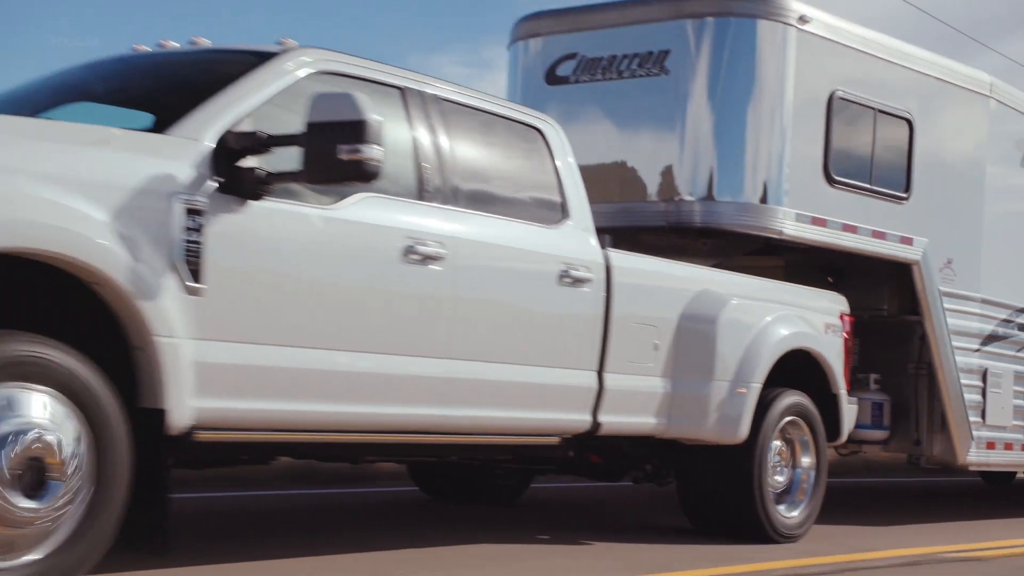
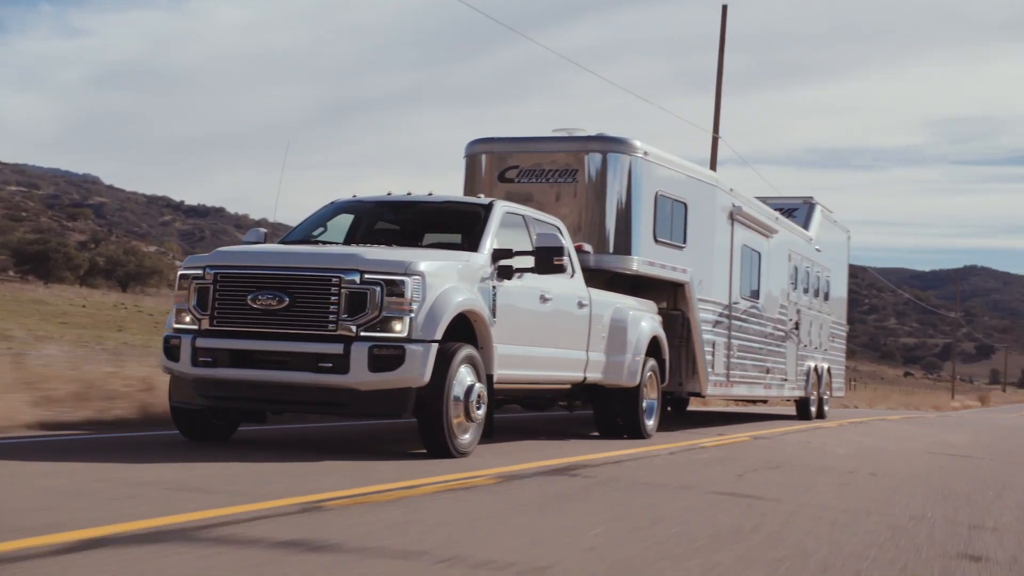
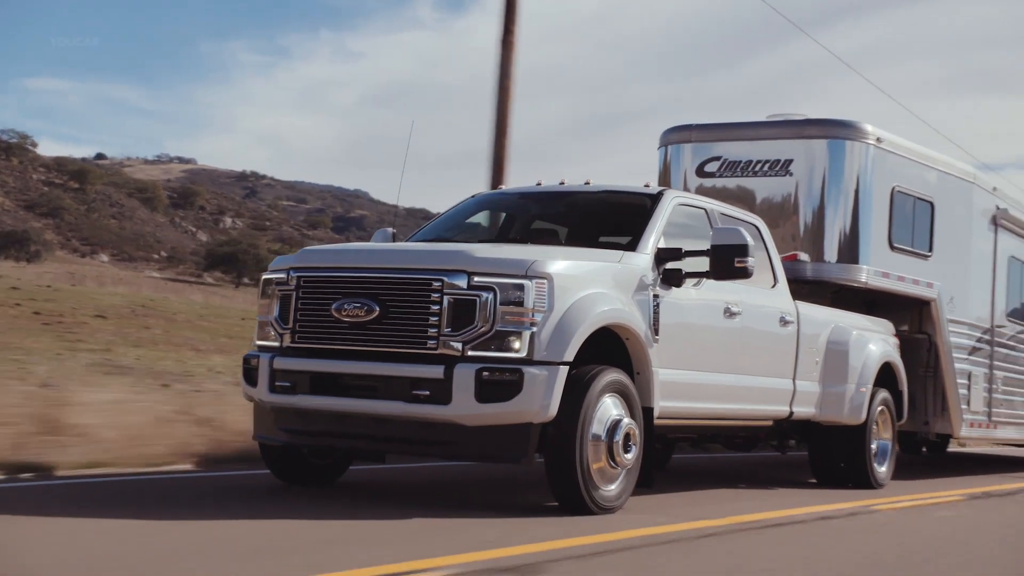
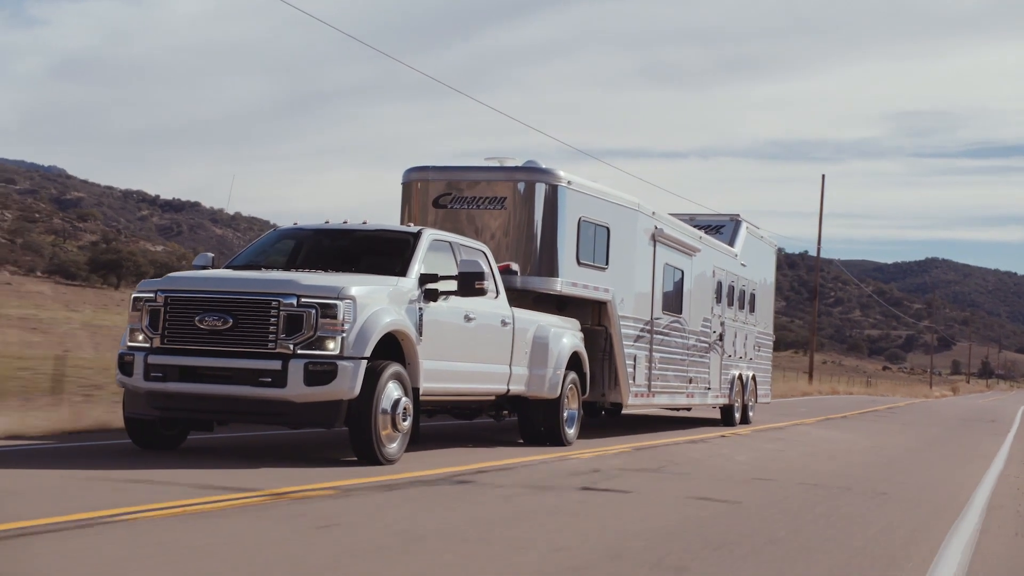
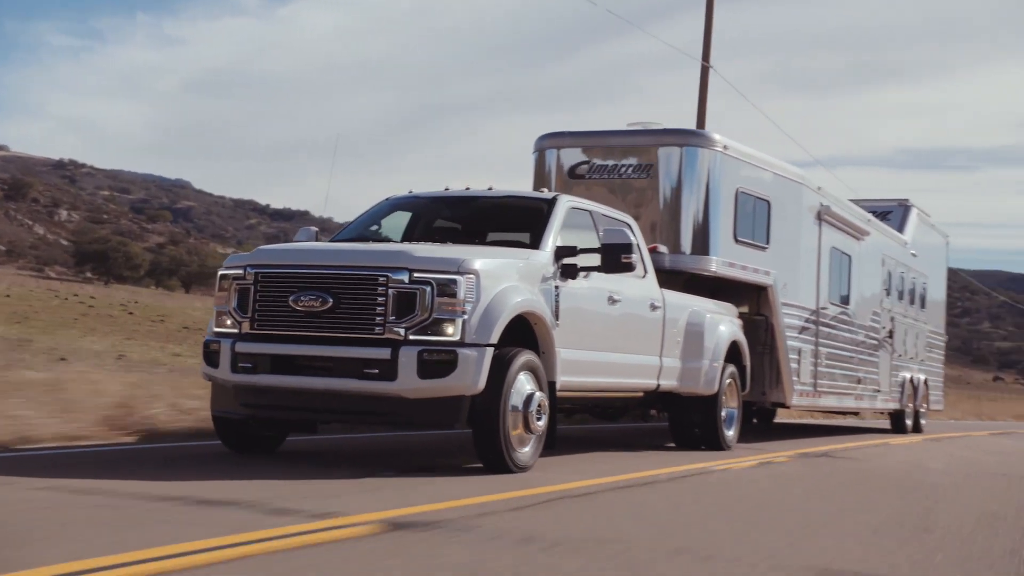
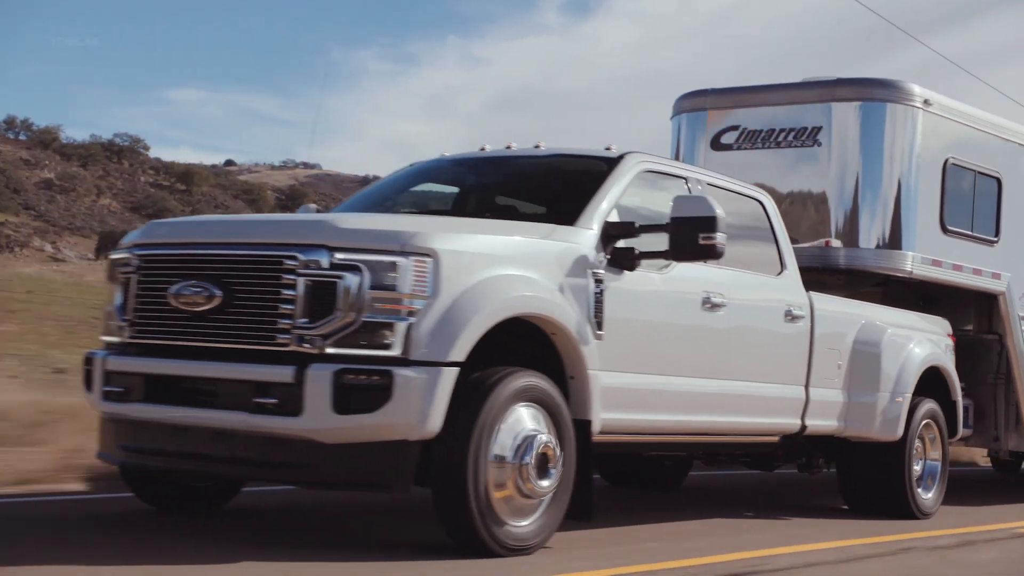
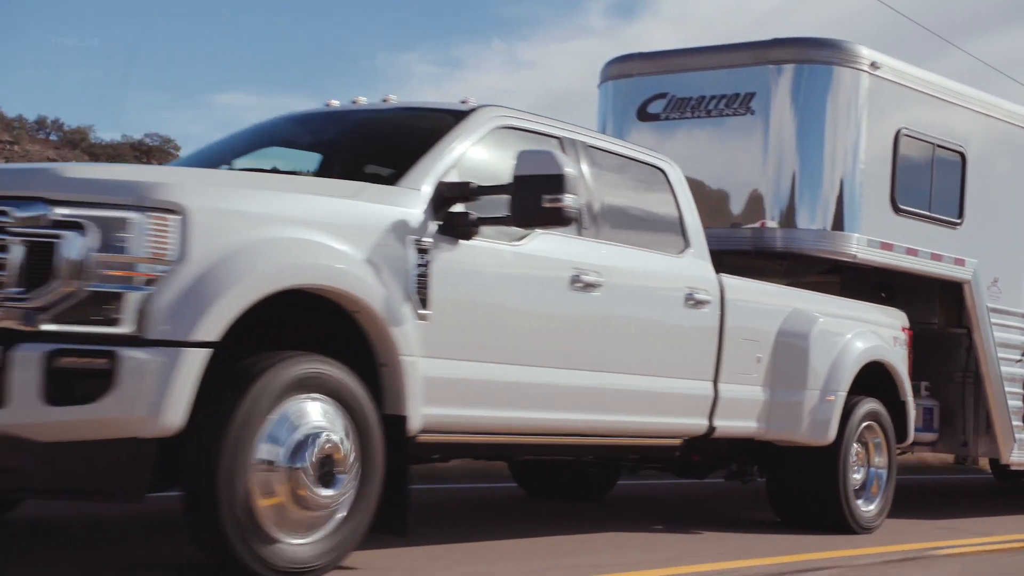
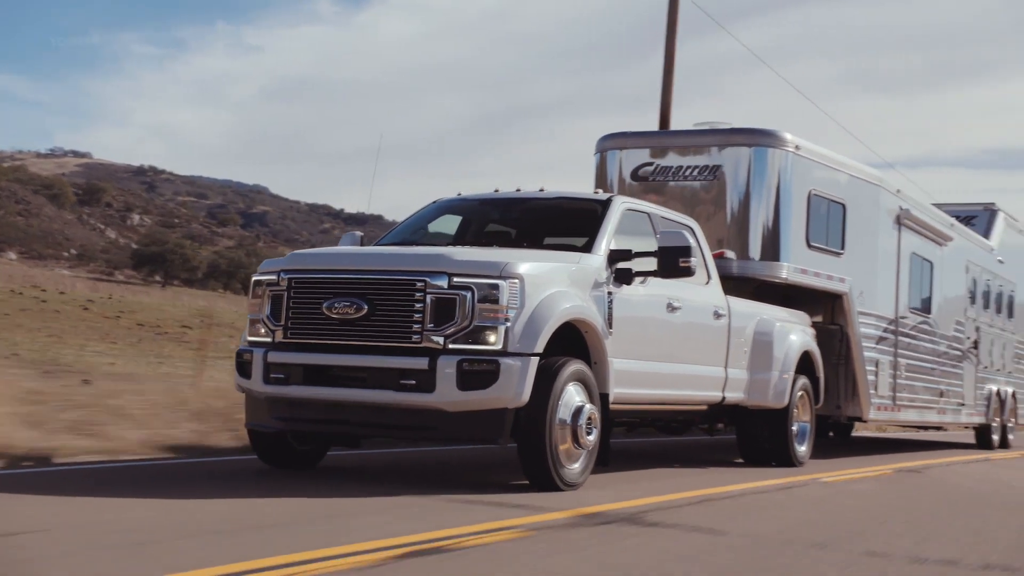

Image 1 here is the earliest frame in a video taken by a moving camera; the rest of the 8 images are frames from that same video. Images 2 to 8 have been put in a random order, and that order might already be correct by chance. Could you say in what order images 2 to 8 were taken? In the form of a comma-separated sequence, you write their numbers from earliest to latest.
7, 6, 3, 8, 5, 2, 4
